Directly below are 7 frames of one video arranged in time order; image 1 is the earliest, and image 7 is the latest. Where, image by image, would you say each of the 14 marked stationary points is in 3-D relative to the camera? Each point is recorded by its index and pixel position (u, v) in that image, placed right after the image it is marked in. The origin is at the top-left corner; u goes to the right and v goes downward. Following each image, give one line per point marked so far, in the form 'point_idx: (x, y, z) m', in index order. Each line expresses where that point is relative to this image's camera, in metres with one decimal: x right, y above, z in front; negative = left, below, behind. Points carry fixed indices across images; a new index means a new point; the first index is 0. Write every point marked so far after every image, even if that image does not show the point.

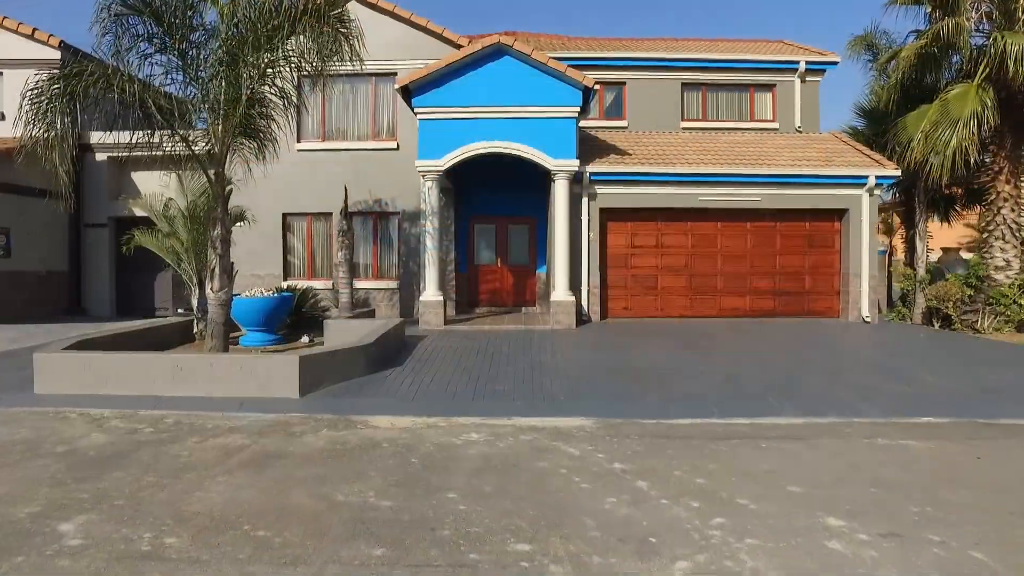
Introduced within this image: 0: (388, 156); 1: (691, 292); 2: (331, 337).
0: (-3.4, +3.6, +16.2) m
1: (+4.4, -0.1, +14.6) m
2: (-3.6, -1.0, +11.6) m
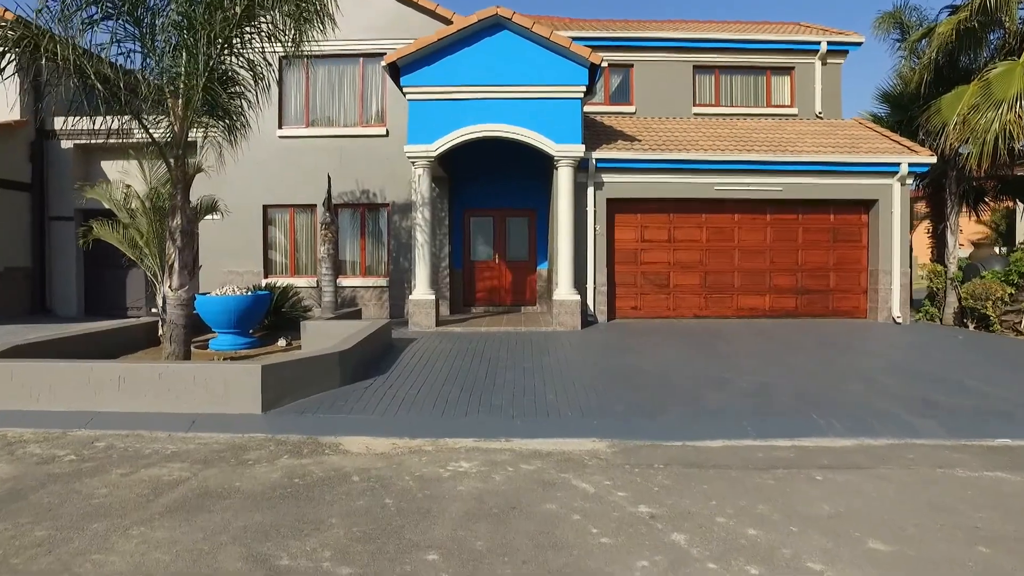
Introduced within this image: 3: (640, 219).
0: (-3.4, +3.6, +15.0) m
1: (+4.4, 0.0, +13.4) m
2: (-3.6, -0.9, +10.5) m
3: (+2.9, +1.5, +13.3) m
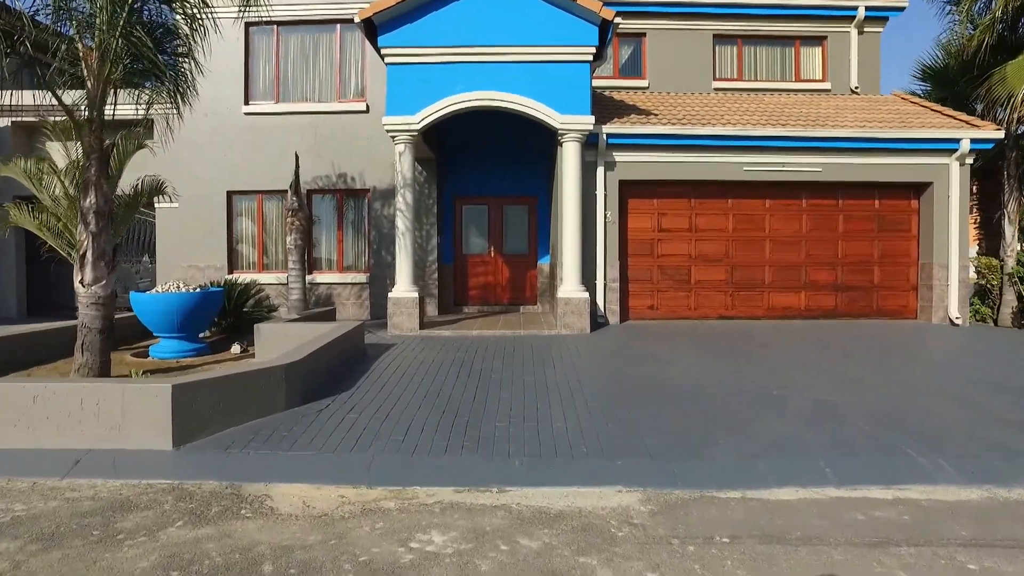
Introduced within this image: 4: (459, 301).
0: (-3.5, +3.7, +13.2) m
1: (+4.3, 0.0, +11.7) m
2: (-3.6, -0.9, +8.7) m
3: (+2.8, +1.6, +11.5) m
4: (-1.2, -0.3, +13.5) m
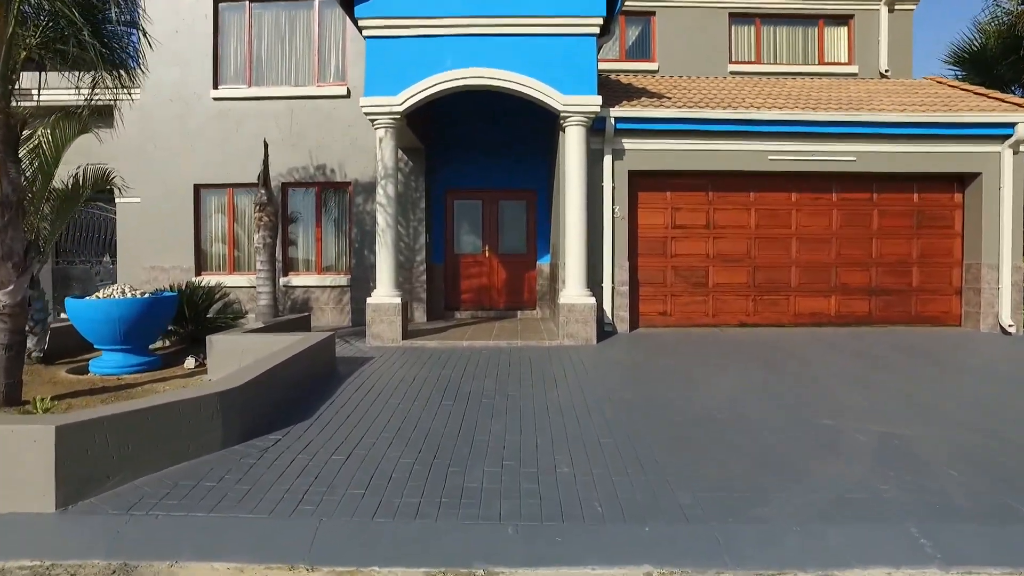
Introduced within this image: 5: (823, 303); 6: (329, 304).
0: (-3.6, +3.6, +12.0) m
1: (+4.3, 0.0, +10.5) m
2: (-3.7, -0.9, +7.5) m
3: (+2.8, +1.5, +10.3) m
4: (-1.3, -0.4, +12.2) m
5: (+5.5, -0.3, +10.5) m
6: (-3.7, -0.3, +12.1) m
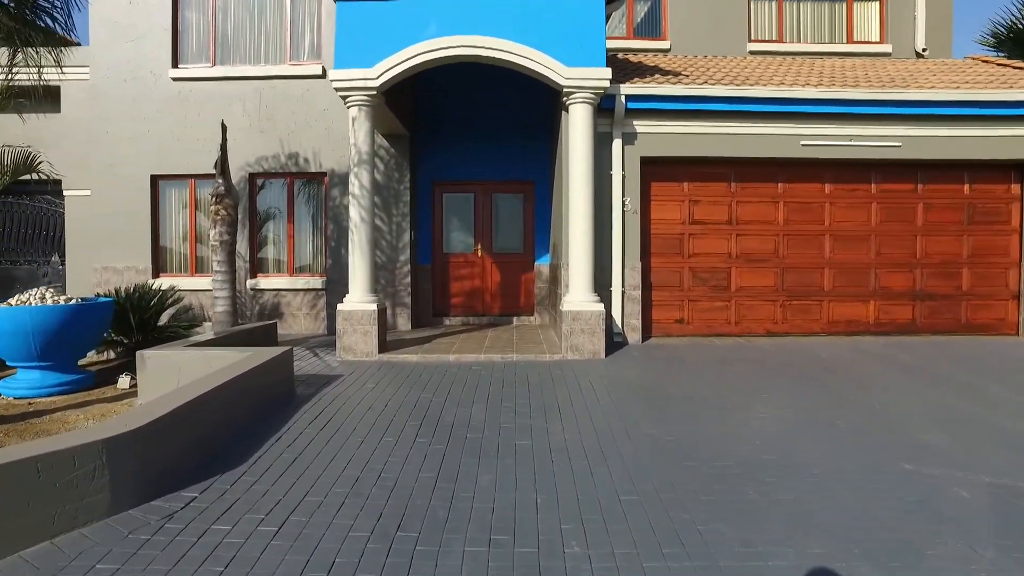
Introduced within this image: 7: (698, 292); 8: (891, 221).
0: (-3.6, +3.6, +10.7) m
1: (+4.2, -0.1, +9.2) m
2: (-3.8, -1.0, +6.2) m
3: (+2.7, +1.5, +9.0) m
4: (-1.4, -0.4, +10.9) m
5: (+5.4, -0.3, +9.2) m
6: (-3.8, -0.4, +10.8) m
7: (+2.9, -0.1, +9.1) m
8: (+5.9, +1.0, +9.2) m
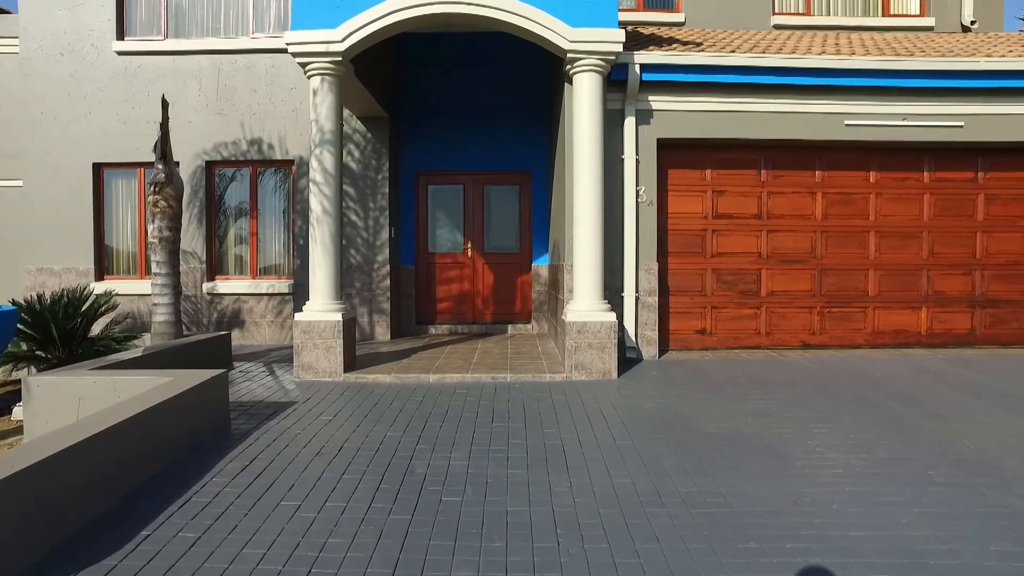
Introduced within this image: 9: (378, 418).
0: (-3.7, +3.5, +9.3) m
1: (+4.1, -0.2, +7.9) m
2: (-3.8, -1.1, +4.8) m
3: (+2.6, +1.4, +7.7) m
4: (-1.4, -0.5, +9.6) m
5: (+5.4, -0.4, +7.9) m
6: (-3.9, -0.5, +9.4) m
7: (+2.8, -0.1, +7.8) m
8: (+5.8, +1.0, +7.9) m
9: (-1.2, -1.2, +5.4) m
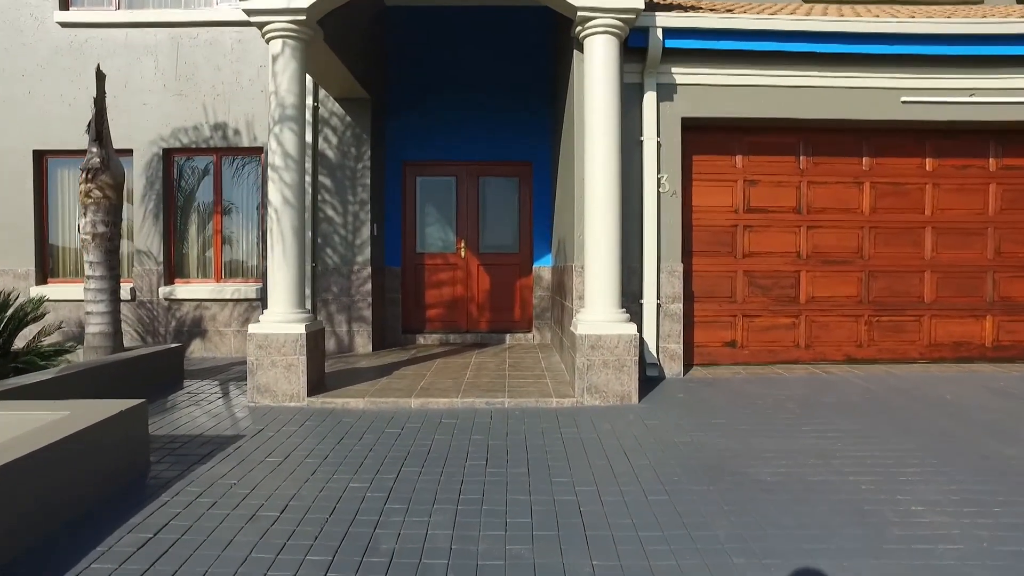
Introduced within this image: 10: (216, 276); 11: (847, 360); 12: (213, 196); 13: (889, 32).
0: (-3.7, +3.5, +8.2) m
1: (+4.1, -0.2, +6.8) m
2: (-3.8, -1.1, +3.7) m
3: (+2.6, +1.4, +6.6) m
4: (-1.5, -0.6, +8.5) m
5: (+5.3, -0.4, +6.8) m
6: (-3.9, -0.5, +8.3) m
7: (+2.8, -0.2, +6.7) m
8: (+5.8, +0.9, +6.8) m
9: (-1.2, -1.2, +4.2) m
10: (-4.3, +0.2, +8.5) m
11: (+3.9, -0.8, +6.8) m
12: (-4.3, +1.3, +8.5) m
13: (+3.8, +2.6, +6.1) m
